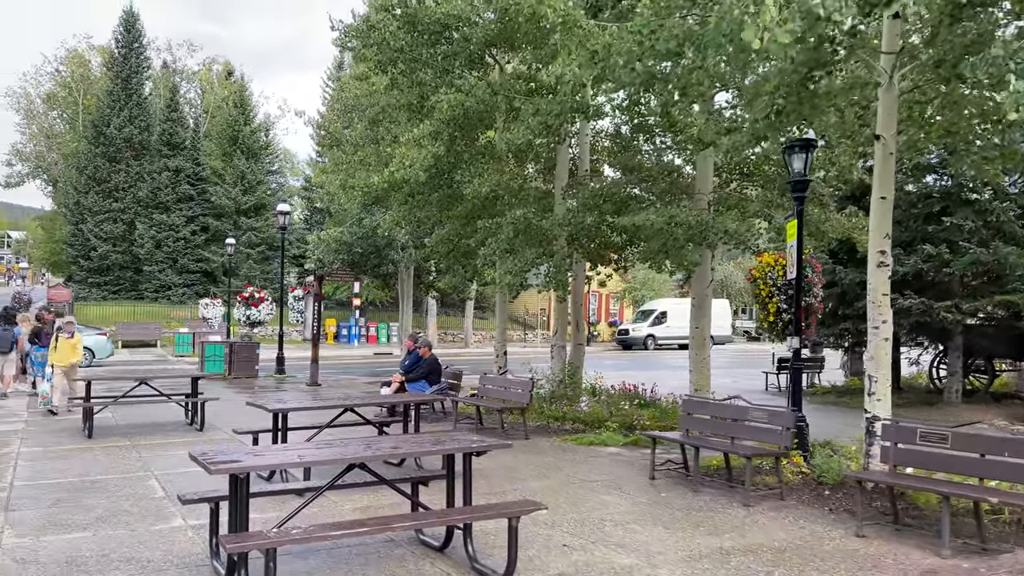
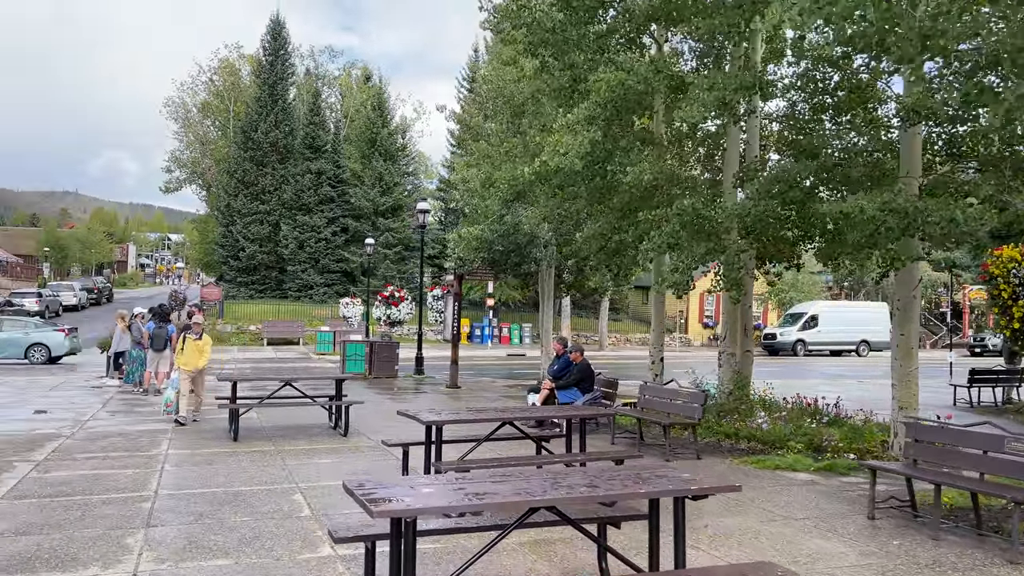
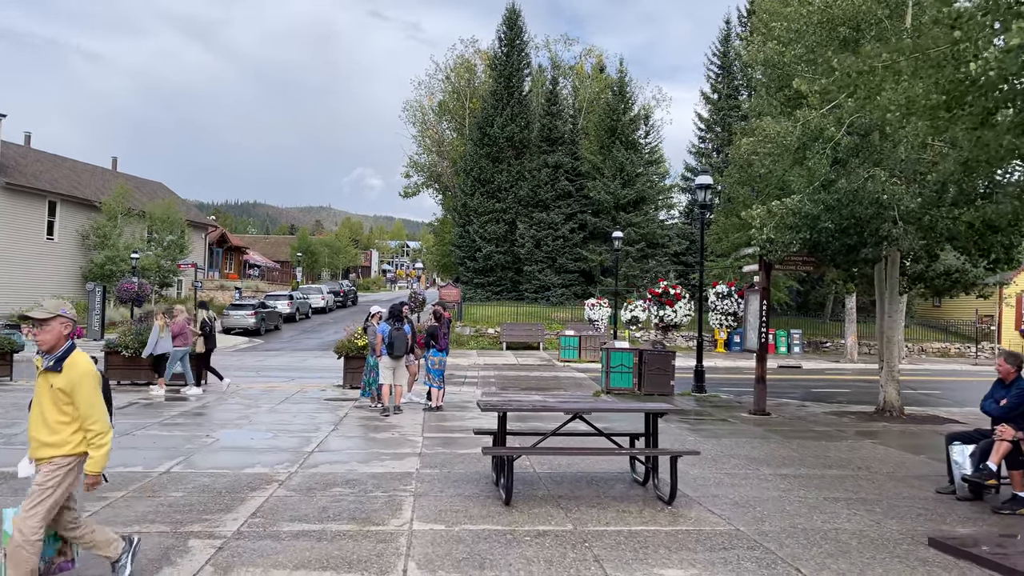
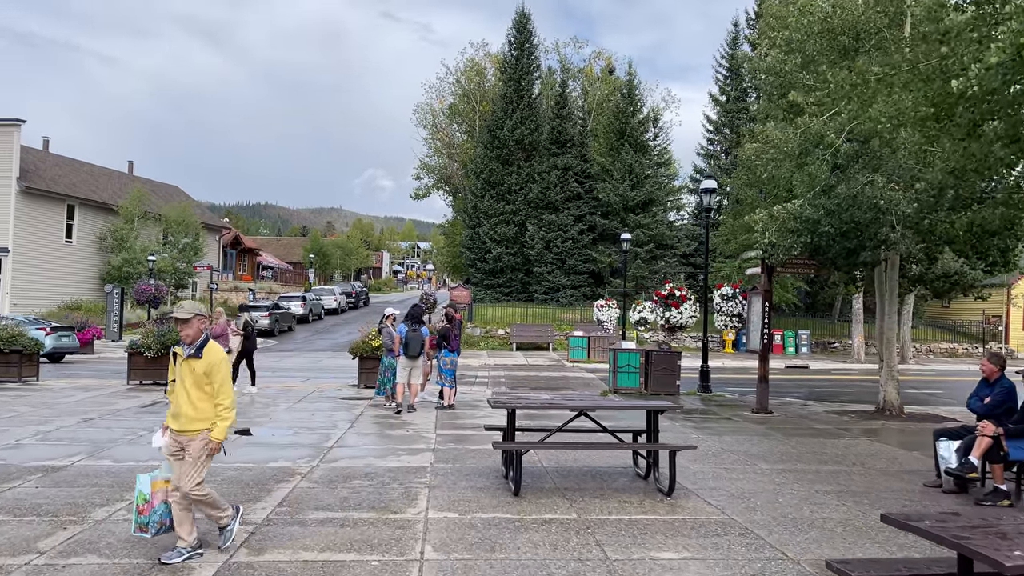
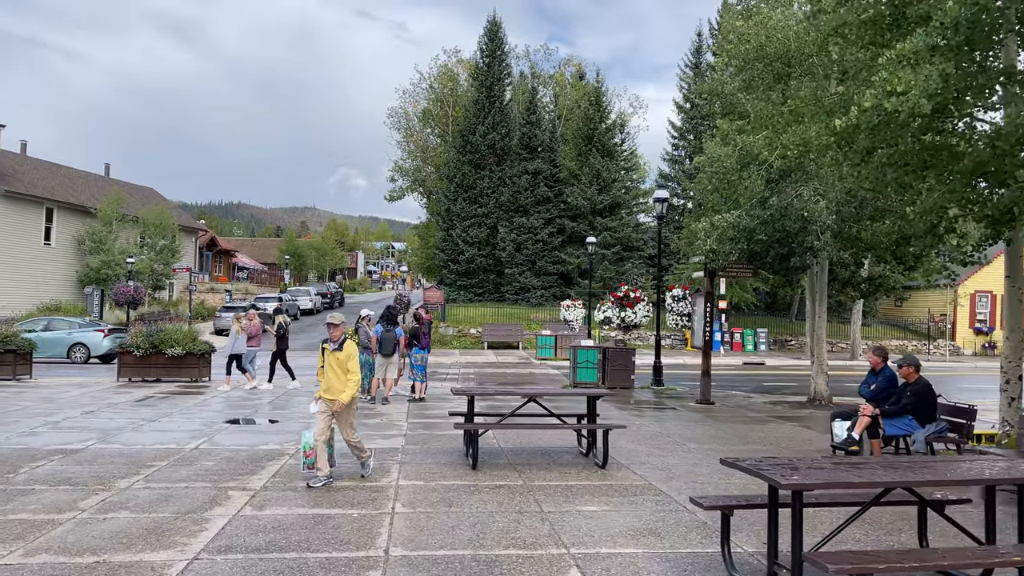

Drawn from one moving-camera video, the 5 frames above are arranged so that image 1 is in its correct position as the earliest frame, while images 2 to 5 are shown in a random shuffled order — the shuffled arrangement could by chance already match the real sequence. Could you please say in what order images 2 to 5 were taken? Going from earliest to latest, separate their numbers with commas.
2, 5, 4, 3
